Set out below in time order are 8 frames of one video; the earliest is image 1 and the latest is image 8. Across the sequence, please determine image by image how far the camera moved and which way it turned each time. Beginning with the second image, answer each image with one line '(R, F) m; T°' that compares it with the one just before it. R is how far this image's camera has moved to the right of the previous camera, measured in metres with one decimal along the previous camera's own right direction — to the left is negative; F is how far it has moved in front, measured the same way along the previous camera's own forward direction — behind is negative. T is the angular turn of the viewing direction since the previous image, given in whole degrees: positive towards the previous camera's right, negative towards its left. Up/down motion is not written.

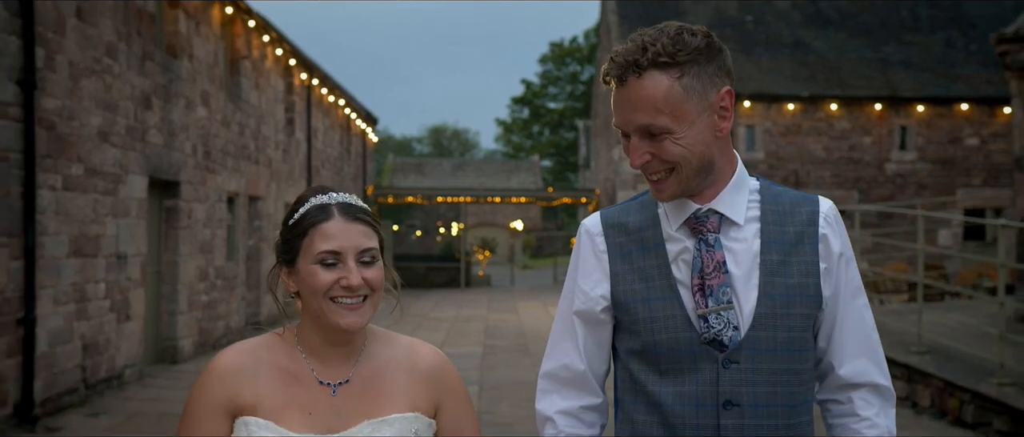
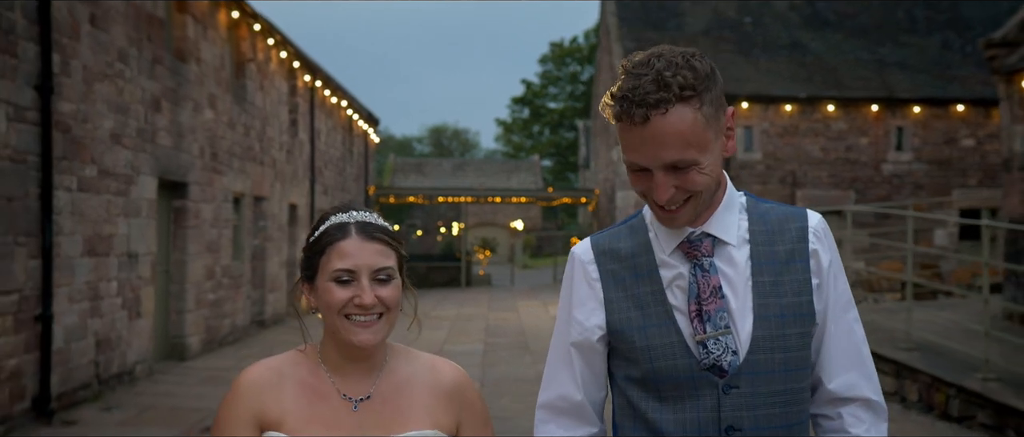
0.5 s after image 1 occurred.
(0.0, -0.2) m; 0°
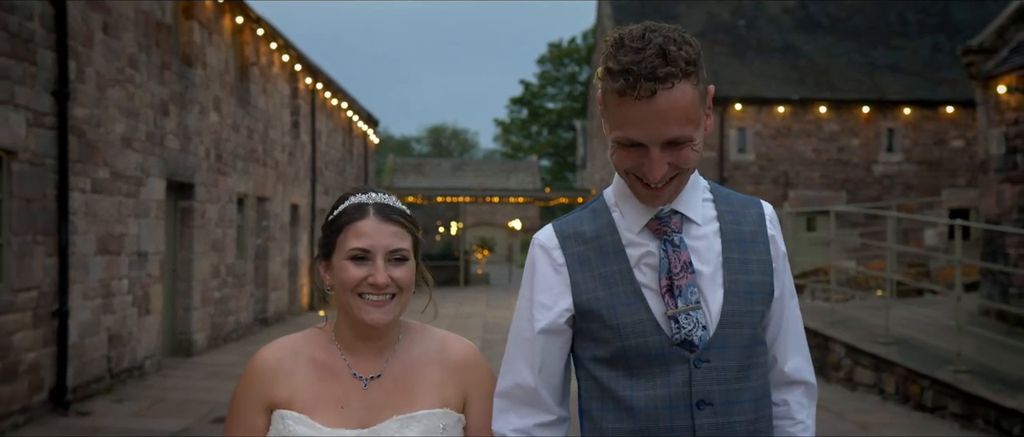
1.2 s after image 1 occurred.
(0.0, -0.3) m; 0°
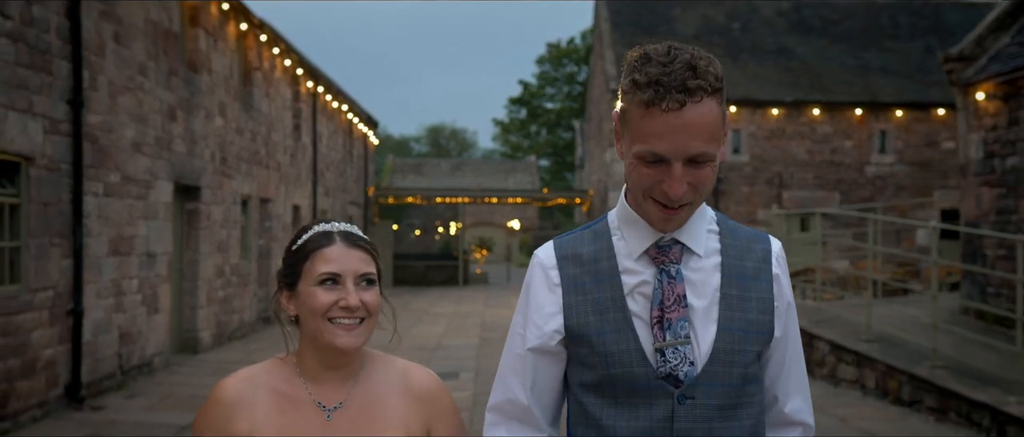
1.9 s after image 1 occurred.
(0.0, -0.3) m; 0°
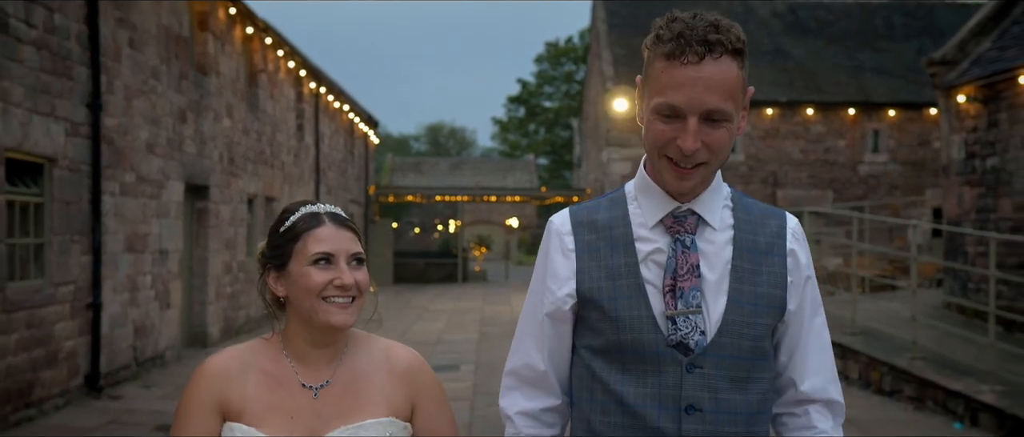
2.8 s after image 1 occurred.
(0.0, -0.3) m; 0°
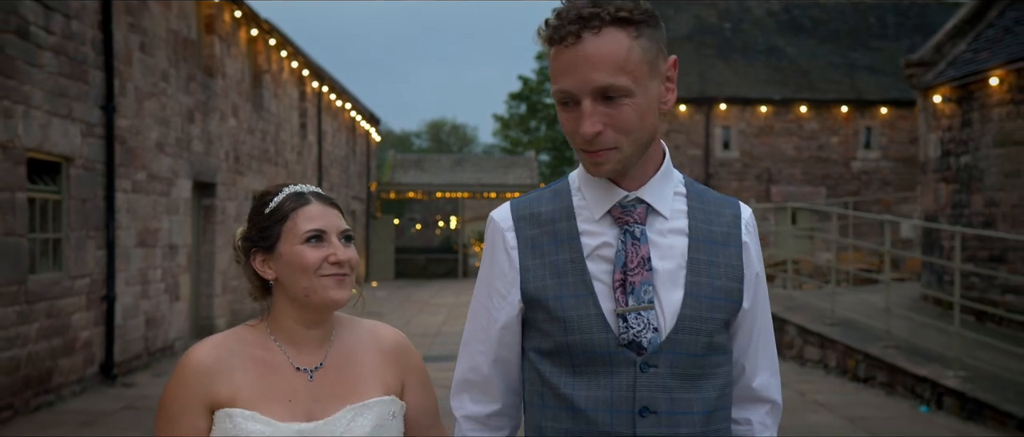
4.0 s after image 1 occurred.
(+0.1, -0.4) m; 0°
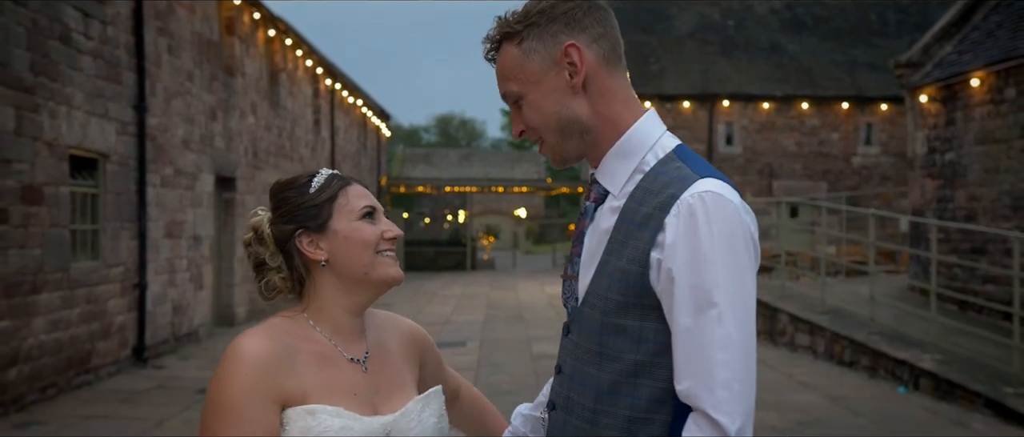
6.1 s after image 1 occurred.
(0.0, -0.5) m; -1°
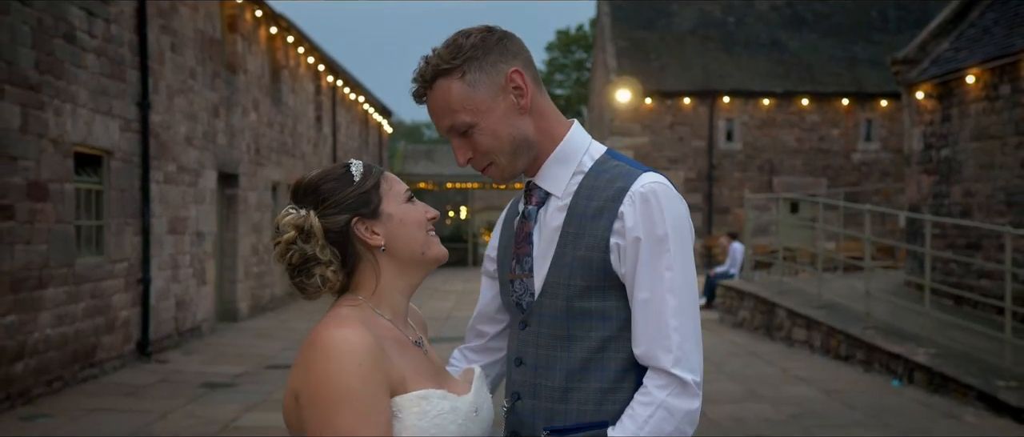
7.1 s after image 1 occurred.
(0.0, -0.1) m; 0°
